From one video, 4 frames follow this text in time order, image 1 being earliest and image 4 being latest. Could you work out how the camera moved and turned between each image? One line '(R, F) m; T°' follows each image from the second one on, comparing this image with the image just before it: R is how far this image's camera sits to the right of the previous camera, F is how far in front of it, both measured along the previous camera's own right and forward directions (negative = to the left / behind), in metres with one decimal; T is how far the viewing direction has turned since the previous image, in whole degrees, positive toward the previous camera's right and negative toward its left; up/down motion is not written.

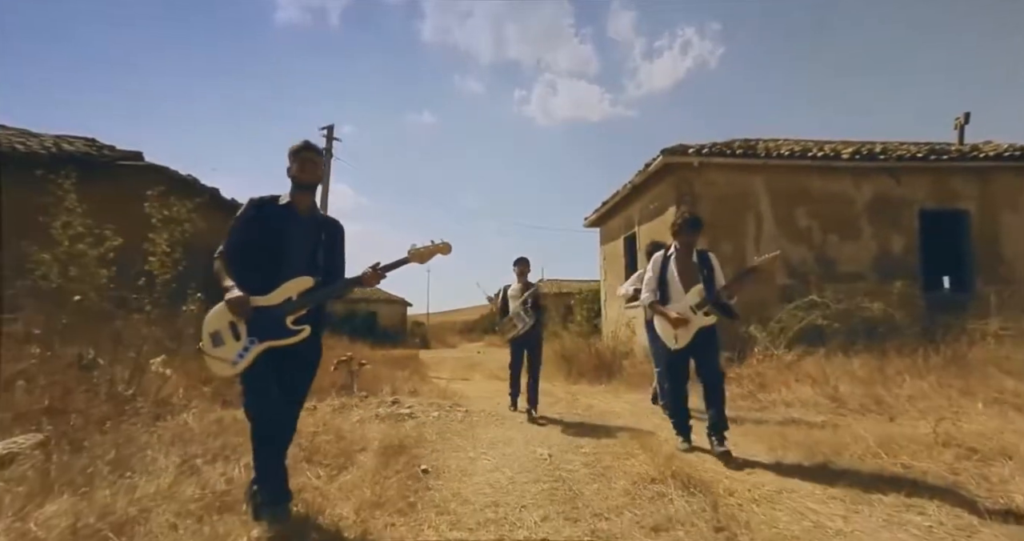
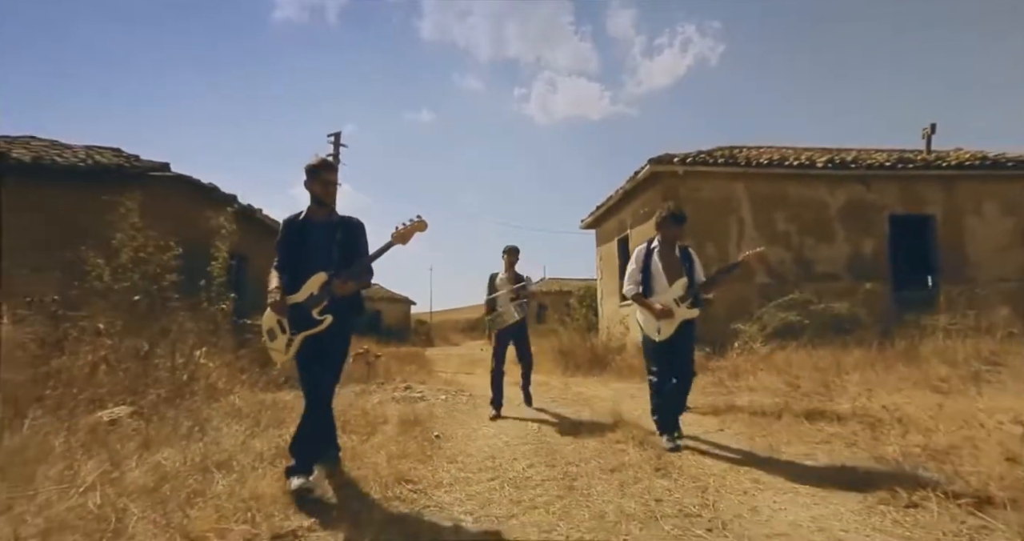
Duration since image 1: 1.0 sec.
(+0.1, -0.9) m; 0°
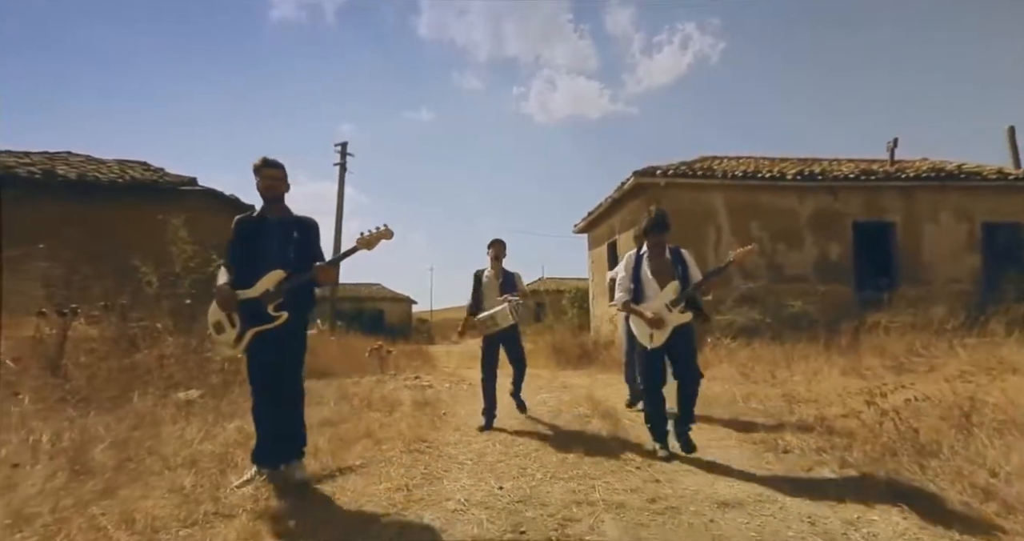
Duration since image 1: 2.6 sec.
(+0.1, -1.2) m; 0°
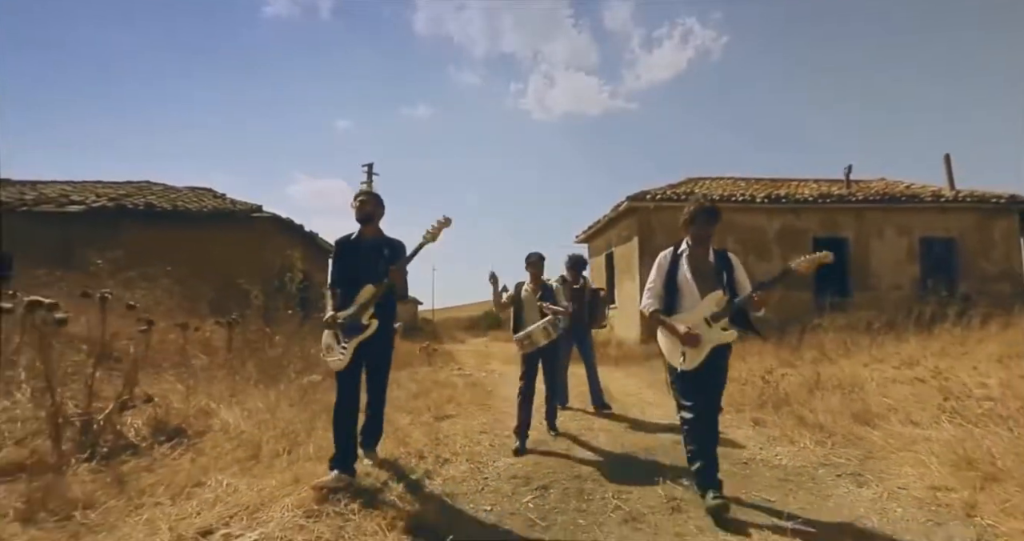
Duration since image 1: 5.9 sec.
(-0.4, -2.5) m; 0°
